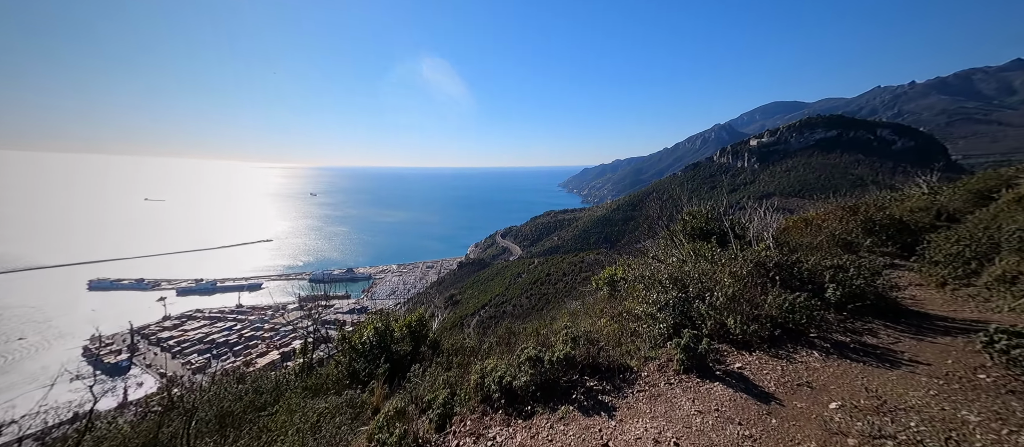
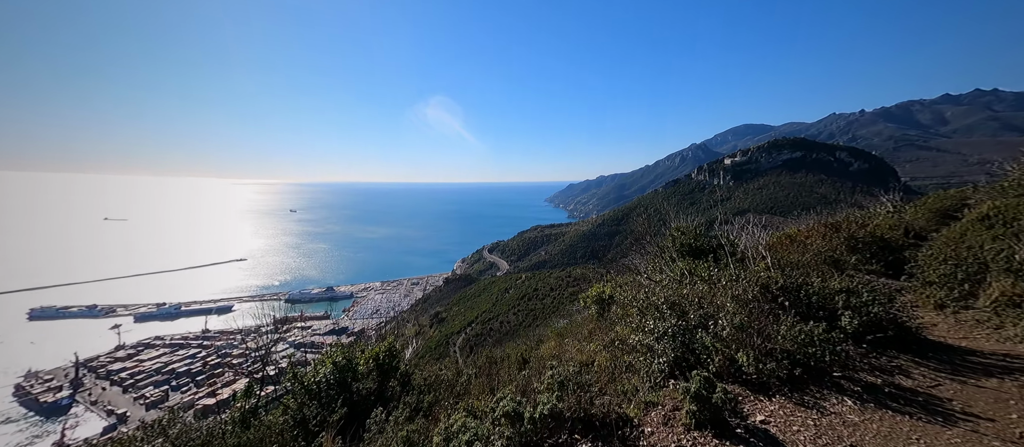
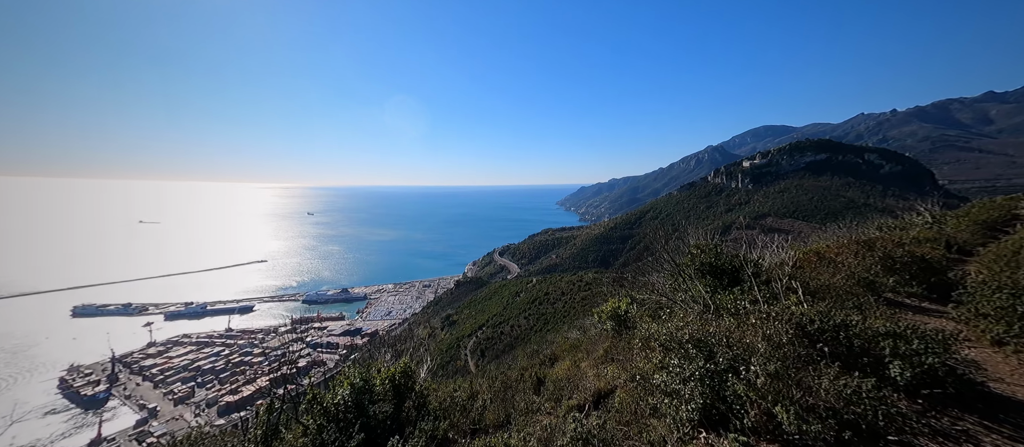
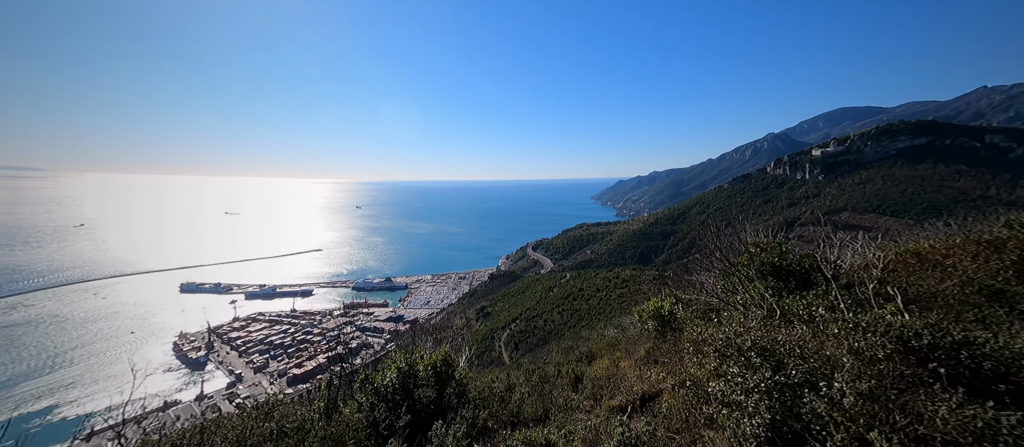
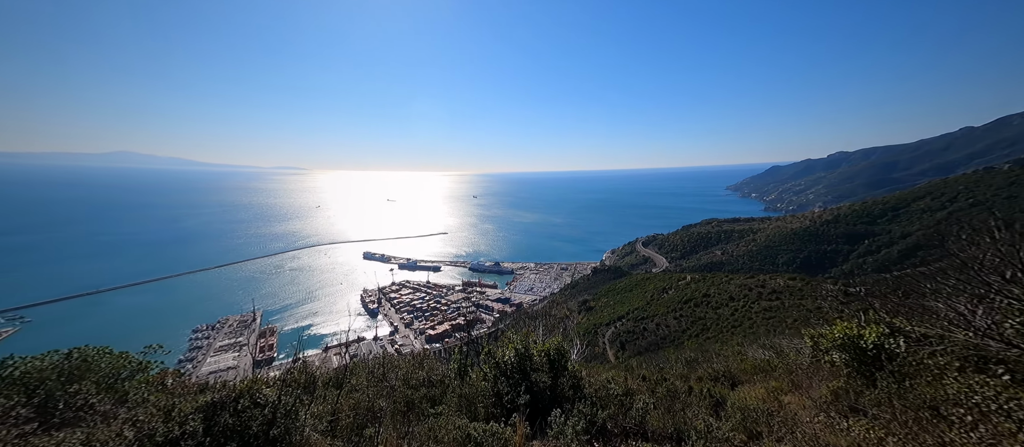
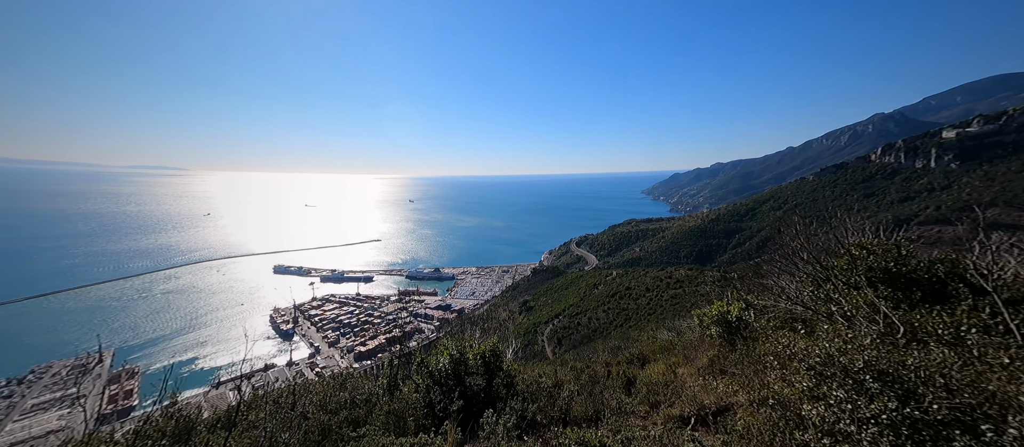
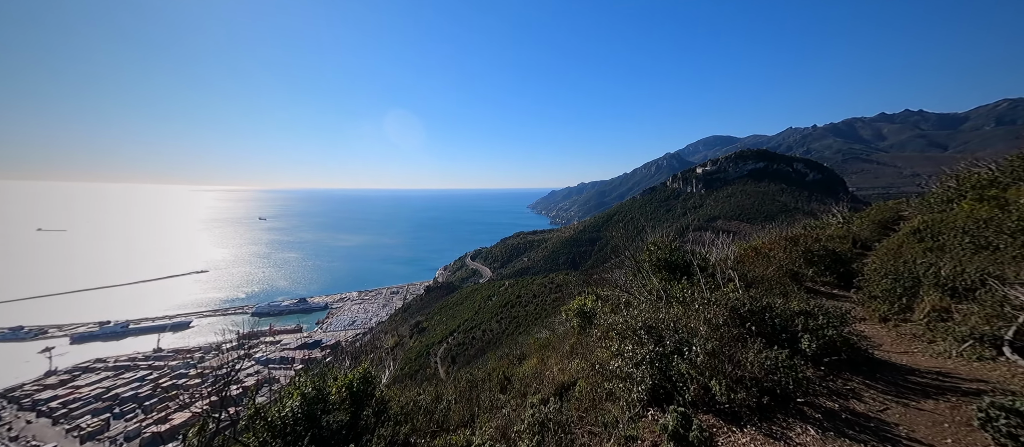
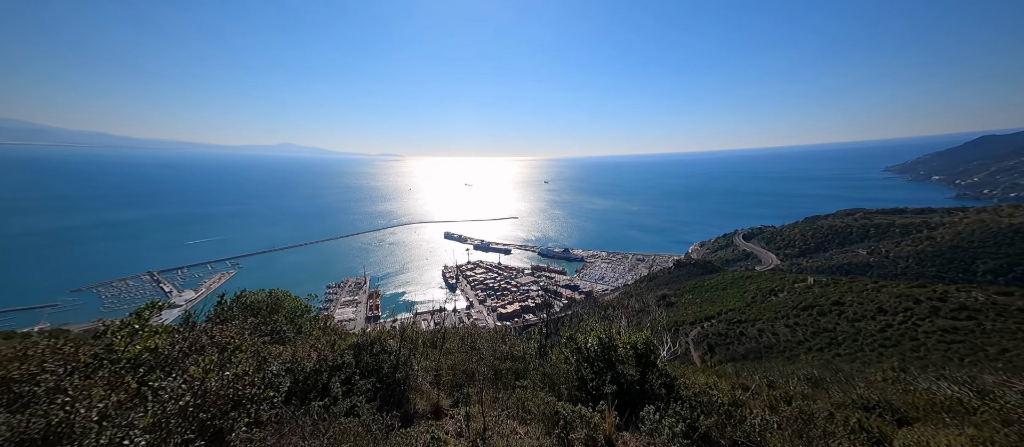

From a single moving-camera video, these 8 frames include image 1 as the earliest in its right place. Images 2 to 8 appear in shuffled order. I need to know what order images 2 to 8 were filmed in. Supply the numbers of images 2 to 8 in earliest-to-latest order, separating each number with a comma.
2, 7, 3, 4, 6, 5, 8
